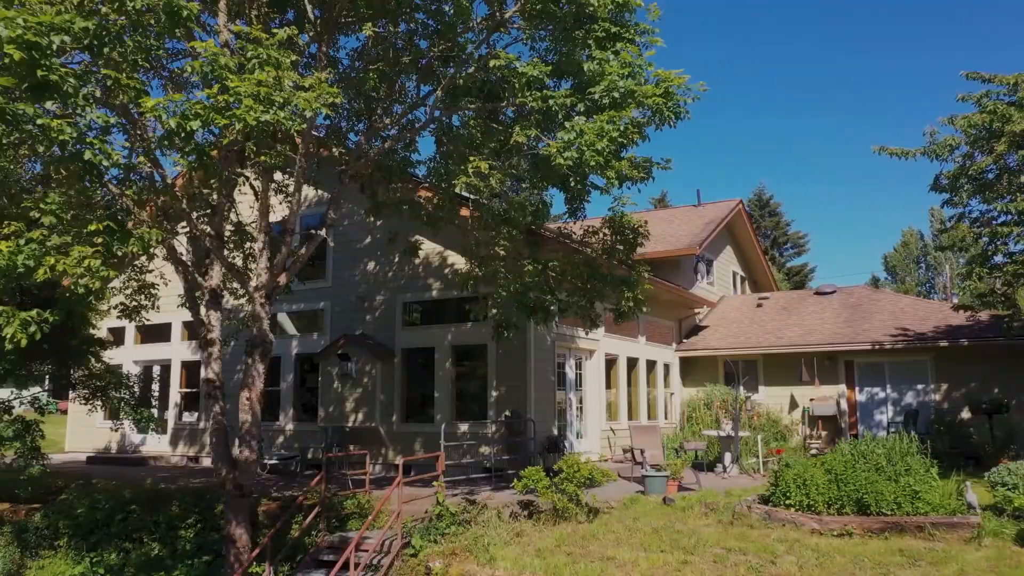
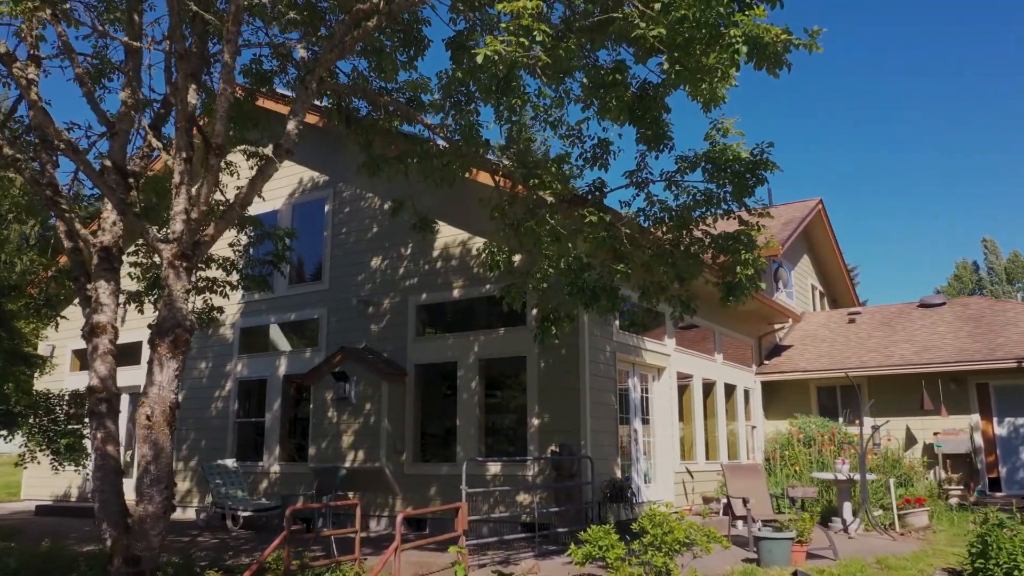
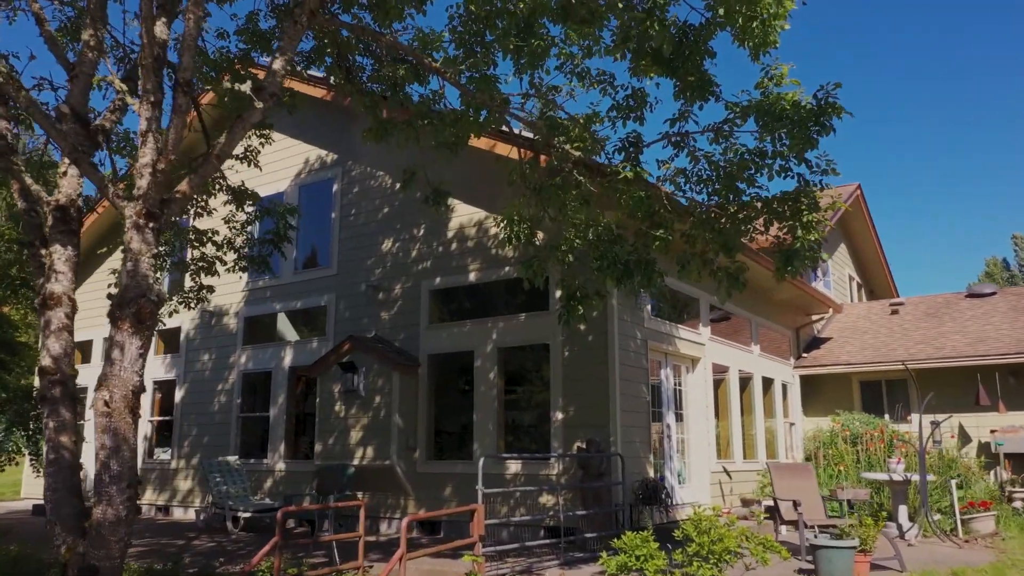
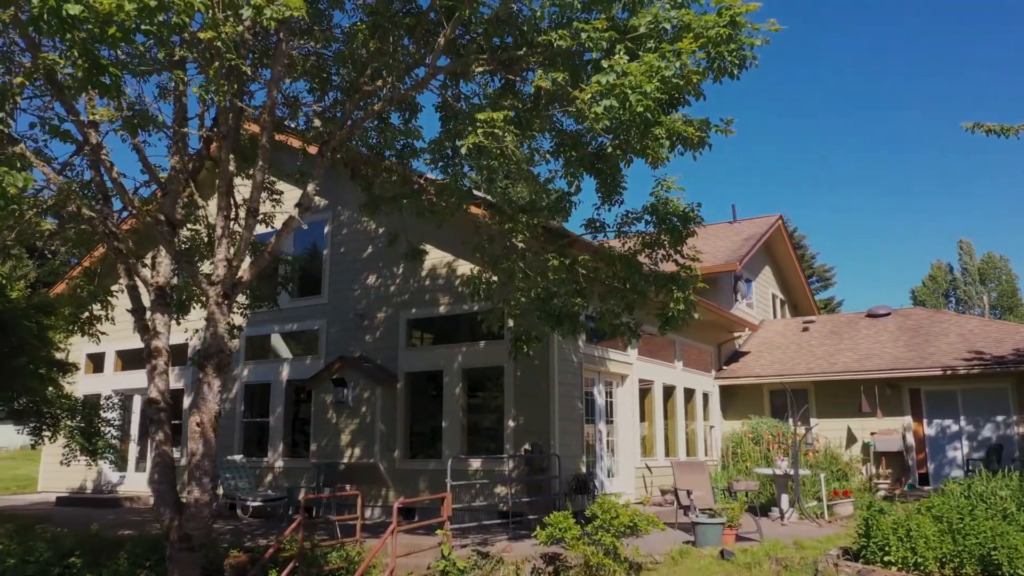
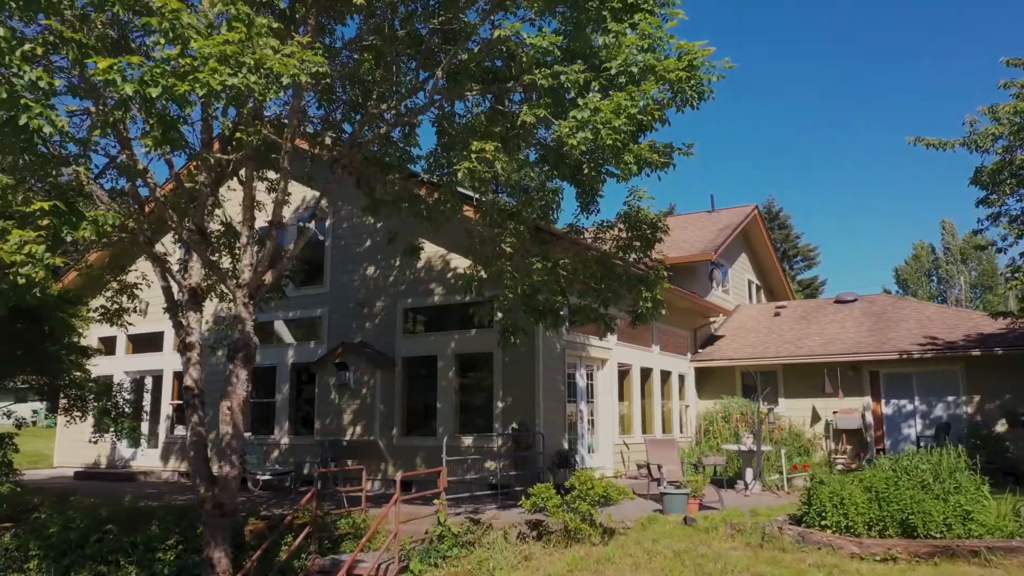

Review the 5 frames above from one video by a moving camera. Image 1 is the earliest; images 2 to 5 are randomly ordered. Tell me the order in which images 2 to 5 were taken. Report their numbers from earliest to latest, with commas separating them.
5, 4, 2, 3
